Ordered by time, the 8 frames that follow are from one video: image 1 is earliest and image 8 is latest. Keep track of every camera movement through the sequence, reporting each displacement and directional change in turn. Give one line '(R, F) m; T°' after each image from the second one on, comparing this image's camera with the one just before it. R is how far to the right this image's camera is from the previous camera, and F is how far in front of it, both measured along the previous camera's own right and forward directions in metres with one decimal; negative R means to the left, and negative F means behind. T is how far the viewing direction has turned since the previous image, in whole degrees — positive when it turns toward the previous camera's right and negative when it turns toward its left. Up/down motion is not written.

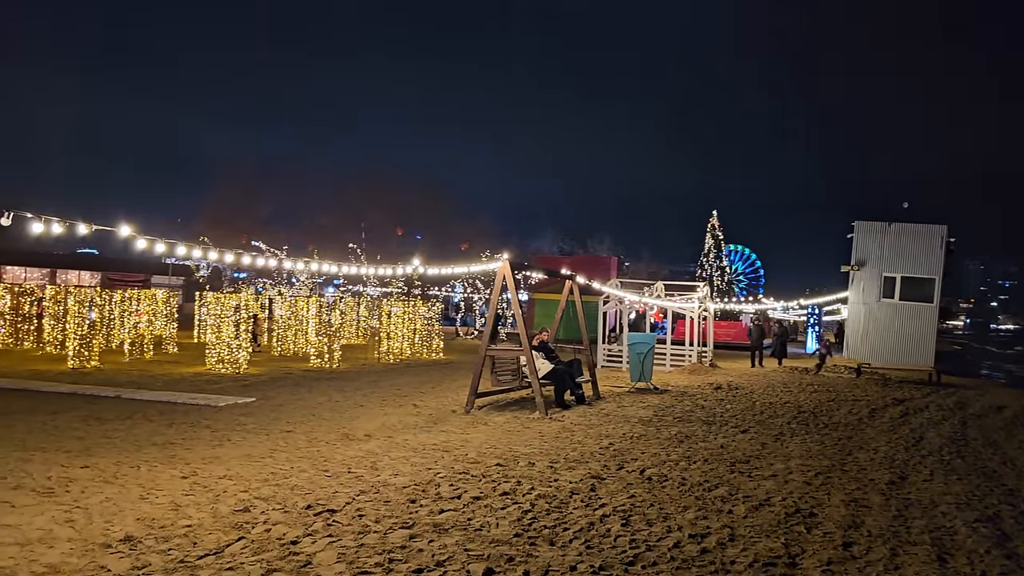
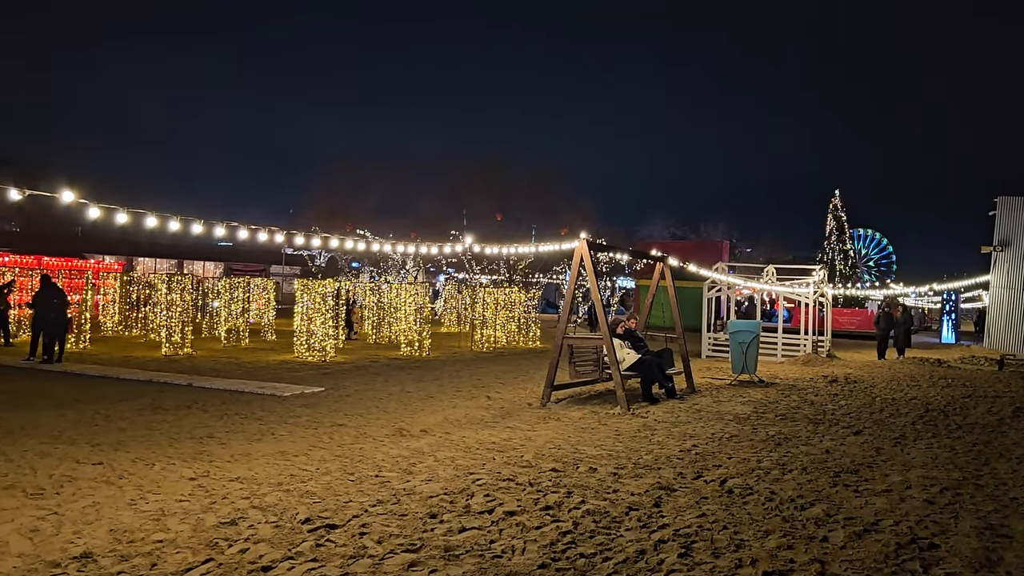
(+0.5, +1.0) m; -8°
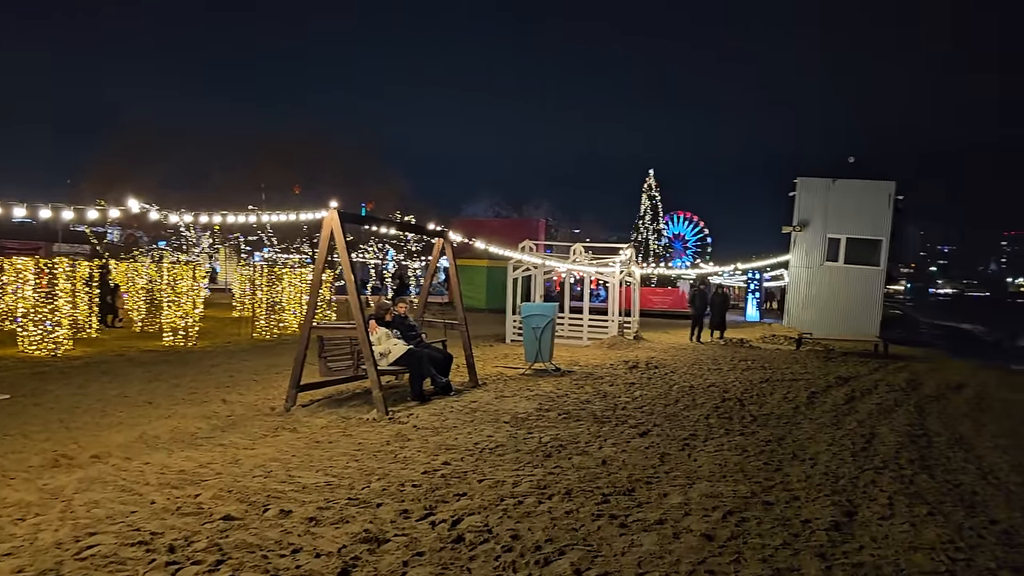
(+1.0, +1.6) m; +11°
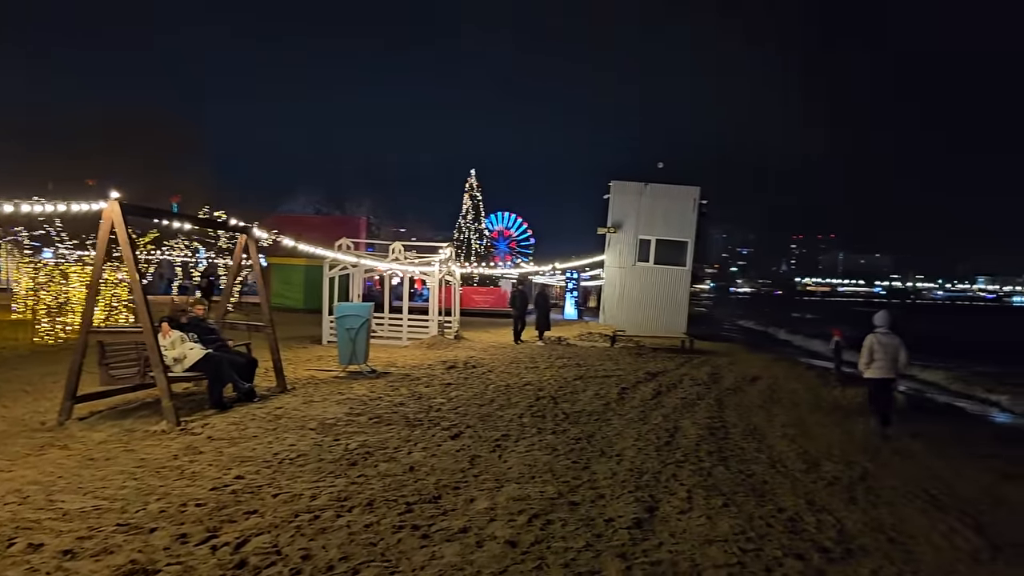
(+0.2, +0.2) m; +12°
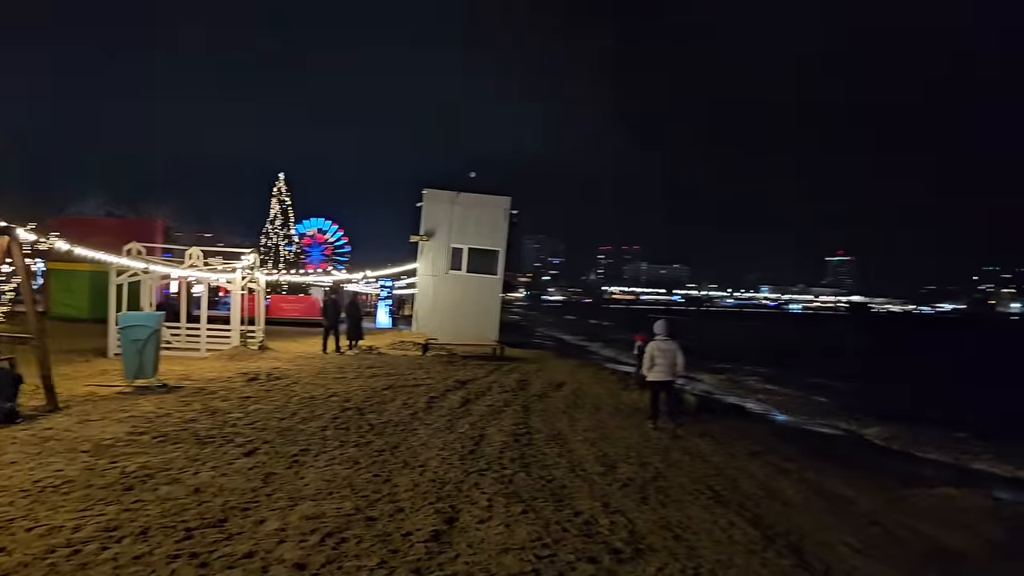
(+0.1, +0.1) m; +12°
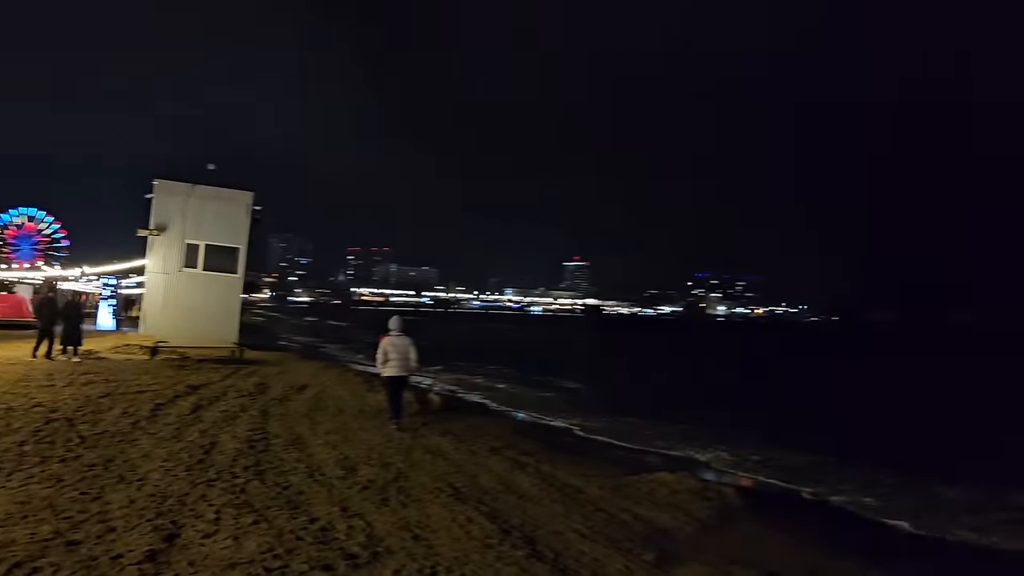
(+0.1, +0.1) m; +17°
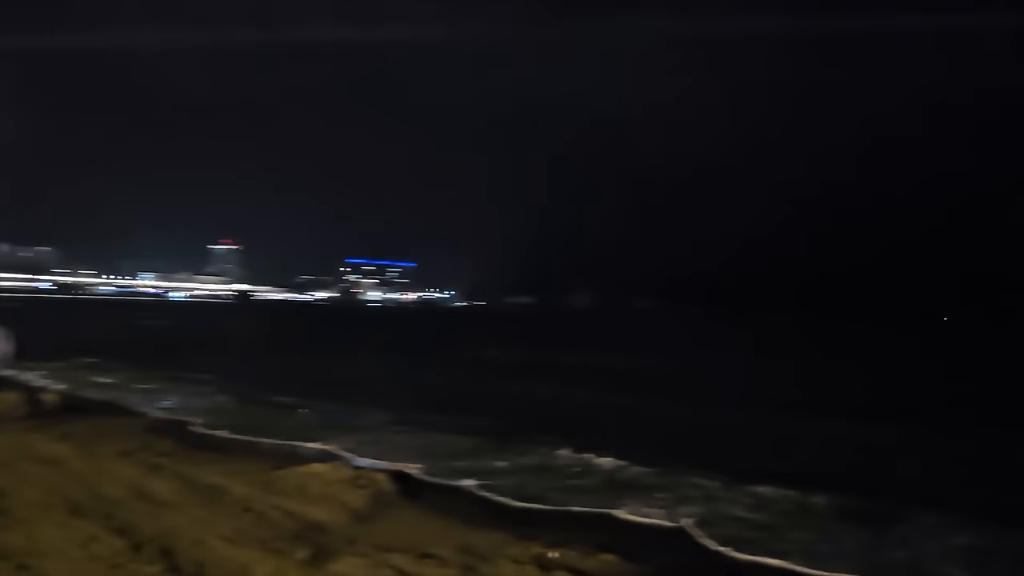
(0.0, +0.2) m; +23°
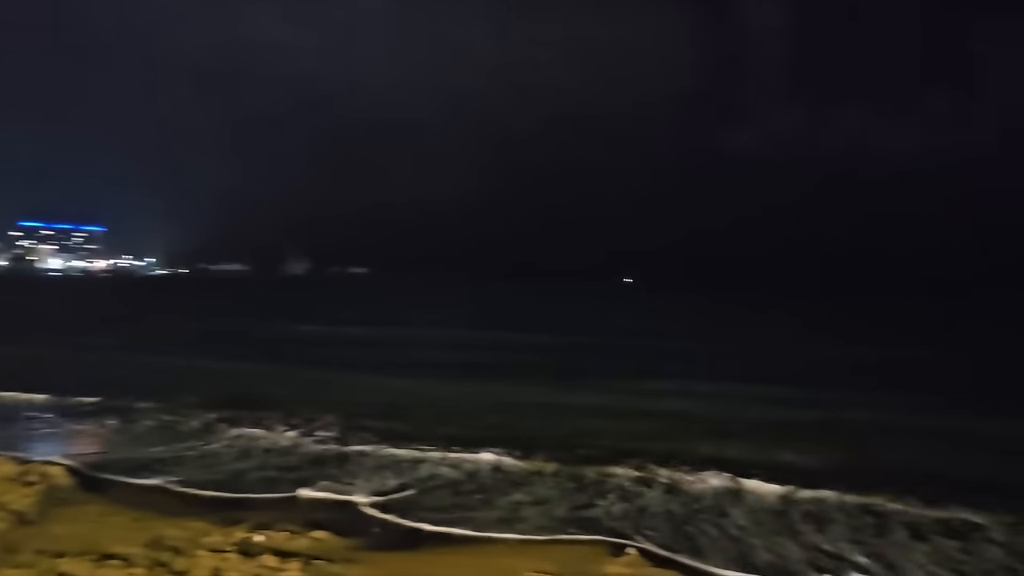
(+0.2, +0.2) m; +18°
